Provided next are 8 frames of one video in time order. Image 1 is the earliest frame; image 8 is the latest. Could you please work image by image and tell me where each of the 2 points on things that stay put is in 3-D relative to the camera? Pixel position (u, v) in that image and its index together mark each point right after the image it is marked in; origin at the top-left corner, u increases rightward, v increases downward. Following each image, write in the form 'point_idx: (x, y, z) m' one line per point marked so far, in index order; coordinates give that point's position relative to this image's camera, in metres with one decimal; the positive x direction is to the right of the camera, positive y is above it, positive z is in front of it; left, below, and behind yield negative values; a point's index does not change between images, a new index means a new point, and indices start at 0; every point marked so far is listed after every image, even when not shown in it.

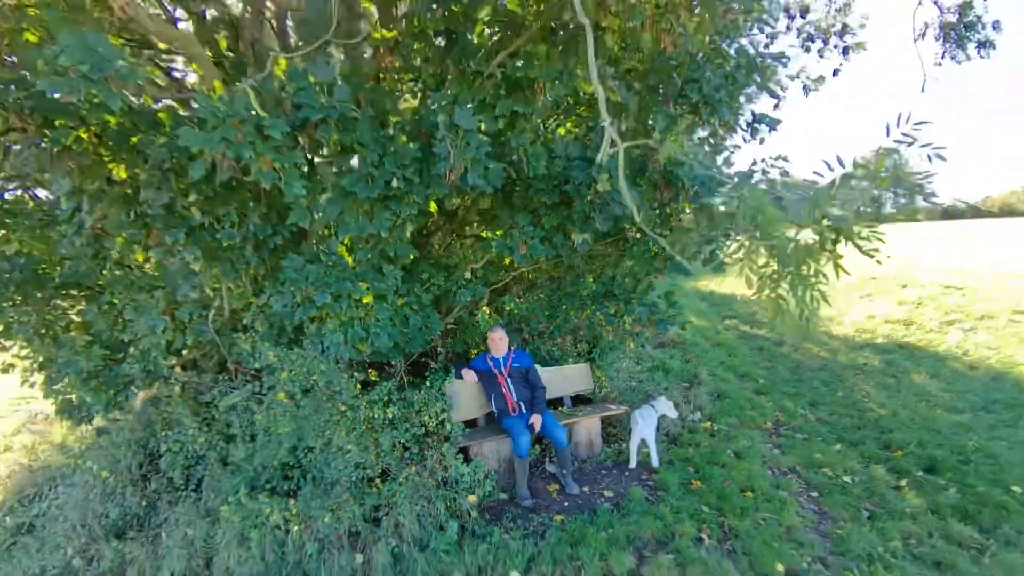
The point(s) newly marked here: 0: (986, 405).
0: (+3.8, -0.9, +4.8) m
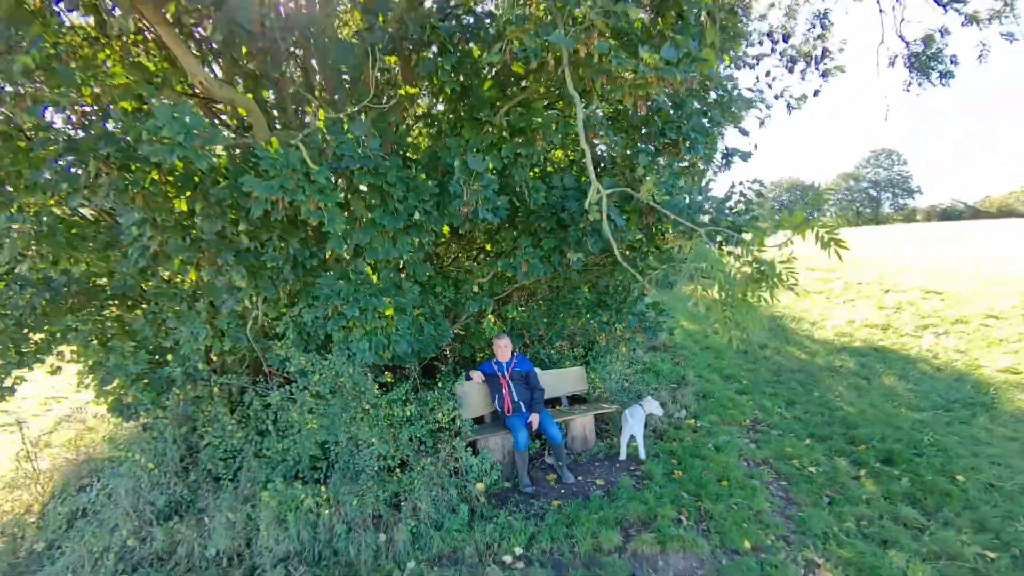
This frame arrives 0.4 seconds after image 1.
0: (+3.8, -1.0, +5.3) m
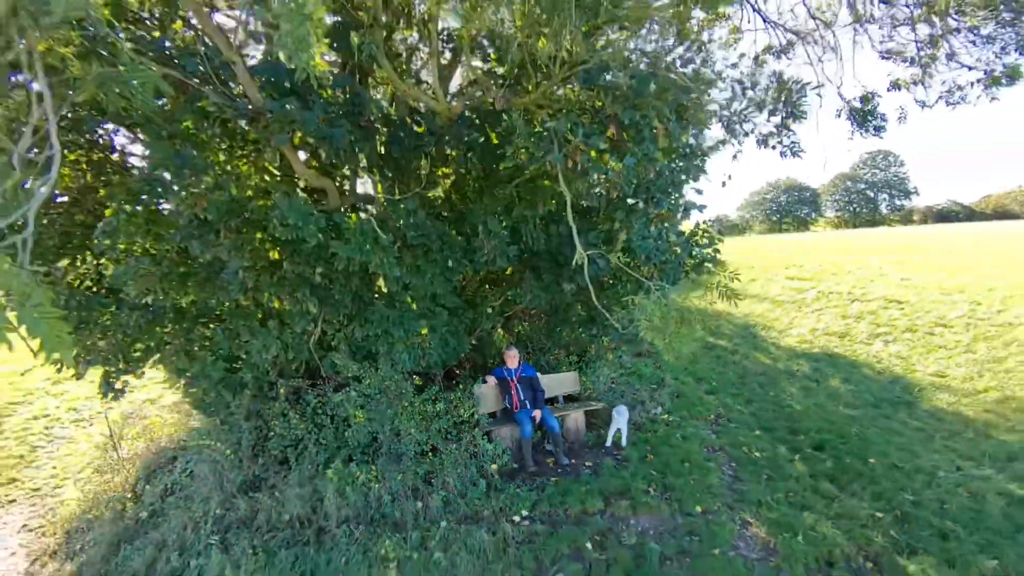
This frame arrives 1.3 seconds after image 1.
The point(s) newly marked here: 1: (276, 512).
0: (+3.9, -1.2, +6.4) m
1: (-1.9, -1.8, +4.8) m
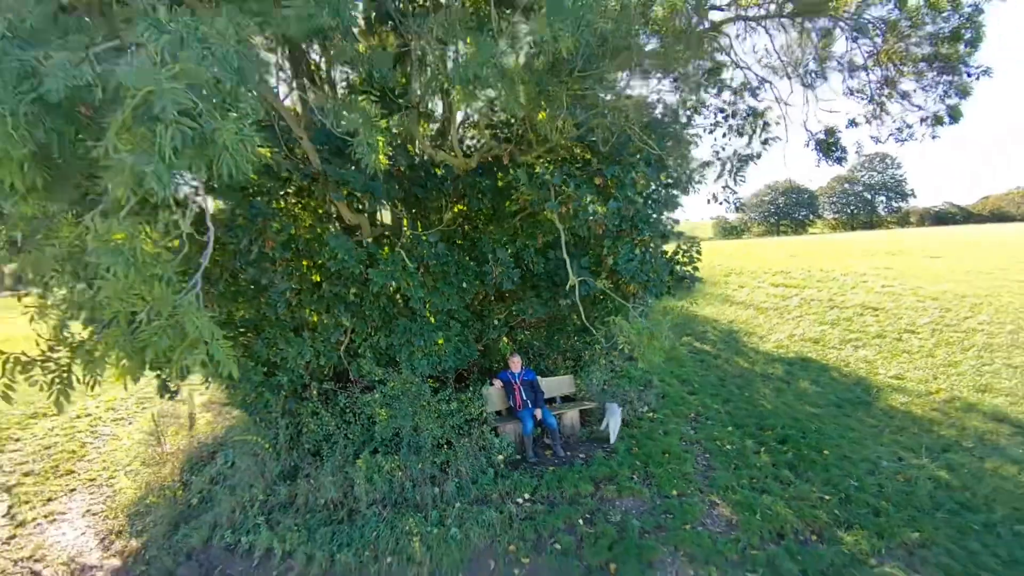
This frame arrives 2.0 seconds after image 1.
0: (+3.9, -1.4, +7.1) m
1: (-1.9, -2.0, +5.6) m
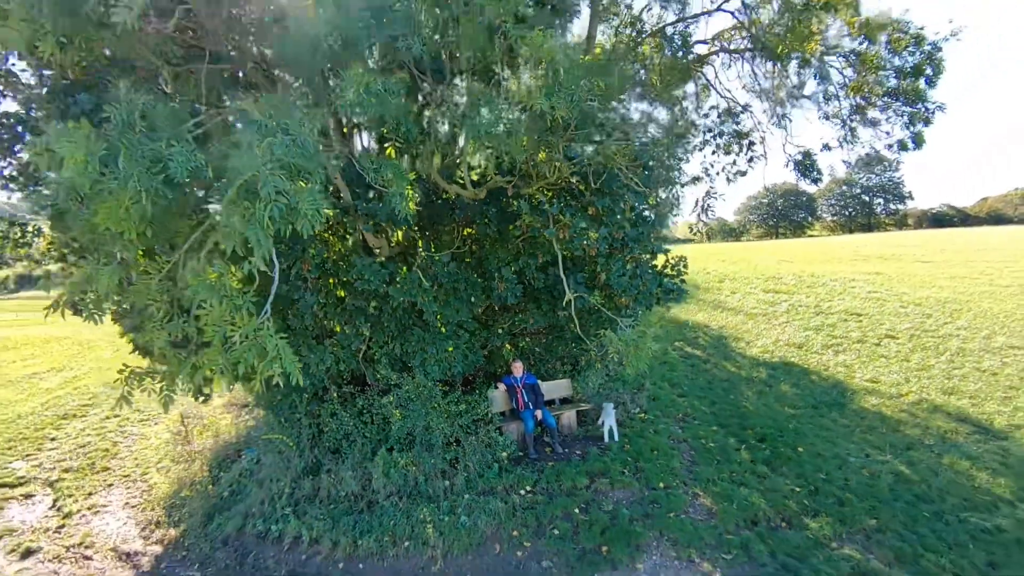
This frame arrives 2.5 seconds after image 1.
0: (+4.0, -1.5, +7.7) m
1: (-1.9, -2.1, +6.2) m
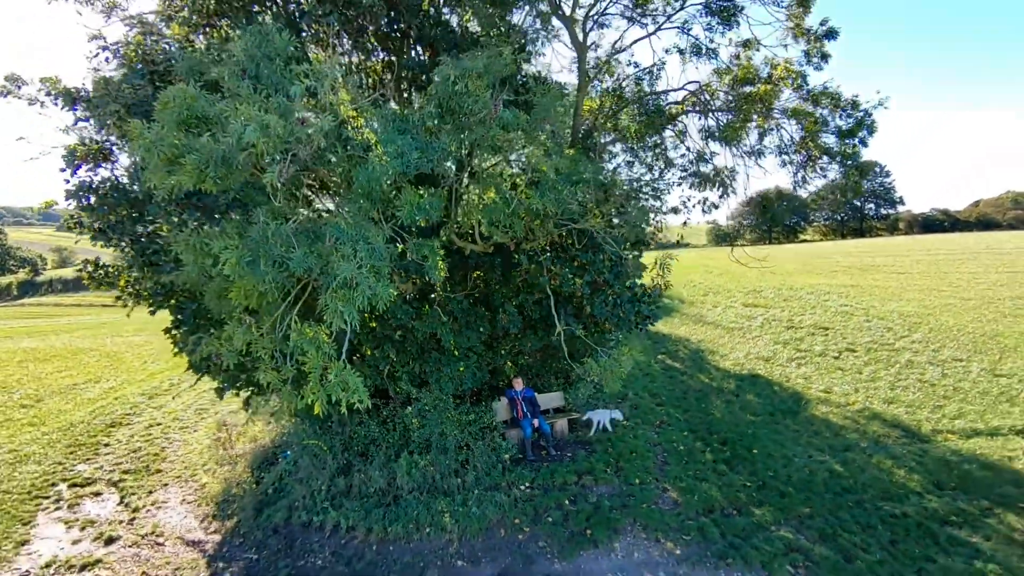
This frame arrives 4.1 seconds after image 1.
0: (+4.0, -1.9, +9.0) m
1: (-1.8, -2.5, +7.4) m
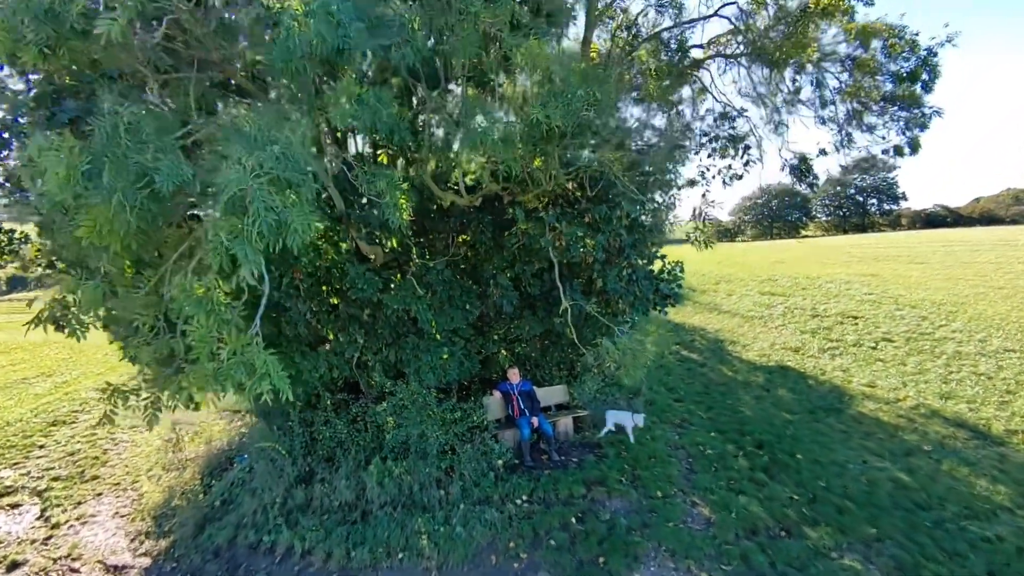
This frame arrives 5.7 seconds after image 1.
0: (+3.9, -1.6, +7.7) m
1: (-1.9, -2.2, +6.1) m
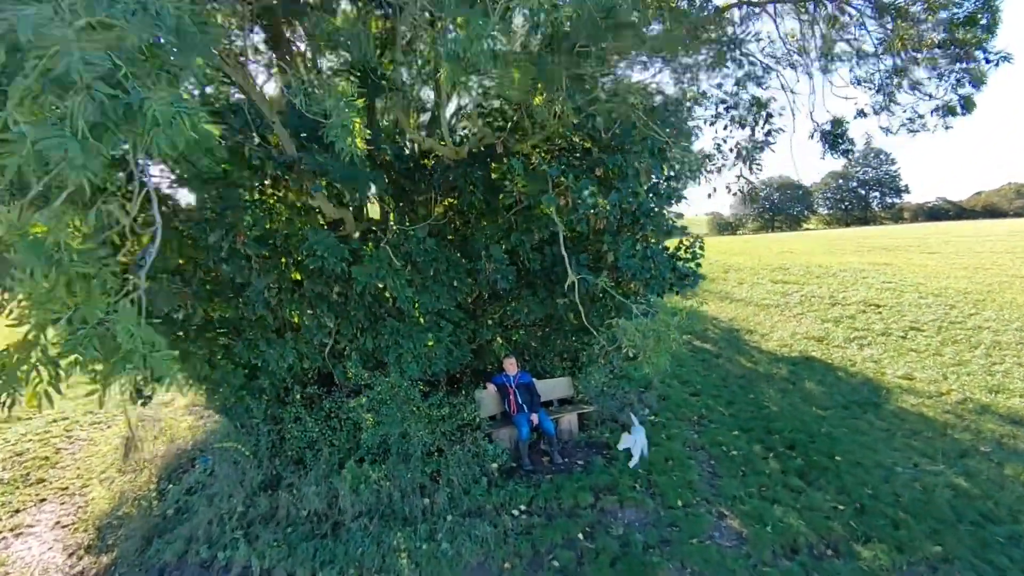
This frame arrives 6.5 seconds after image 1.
0: (+3.9, -1.3, +6.9) m
1: (-1.9, -2.0, +5.3) m
